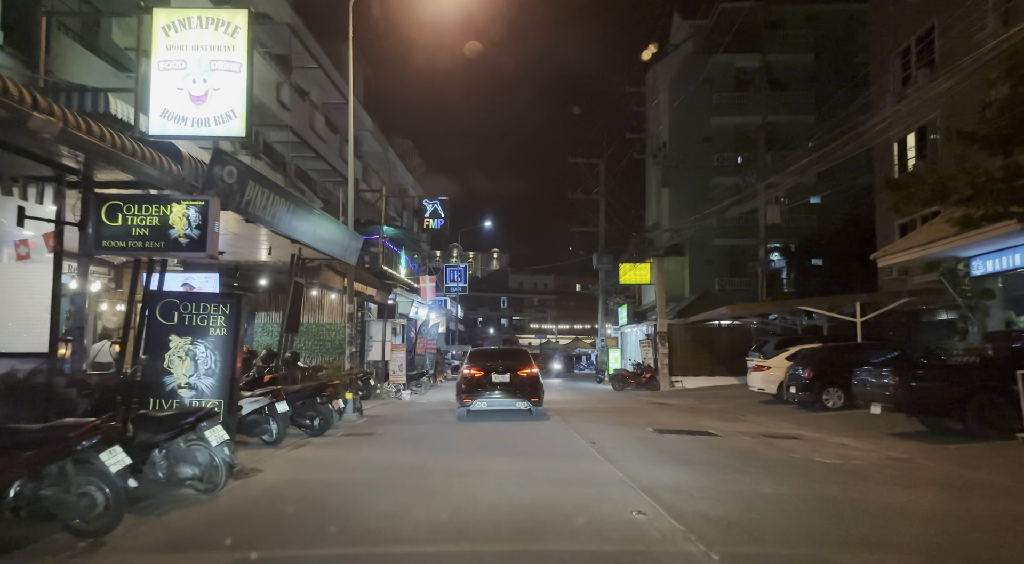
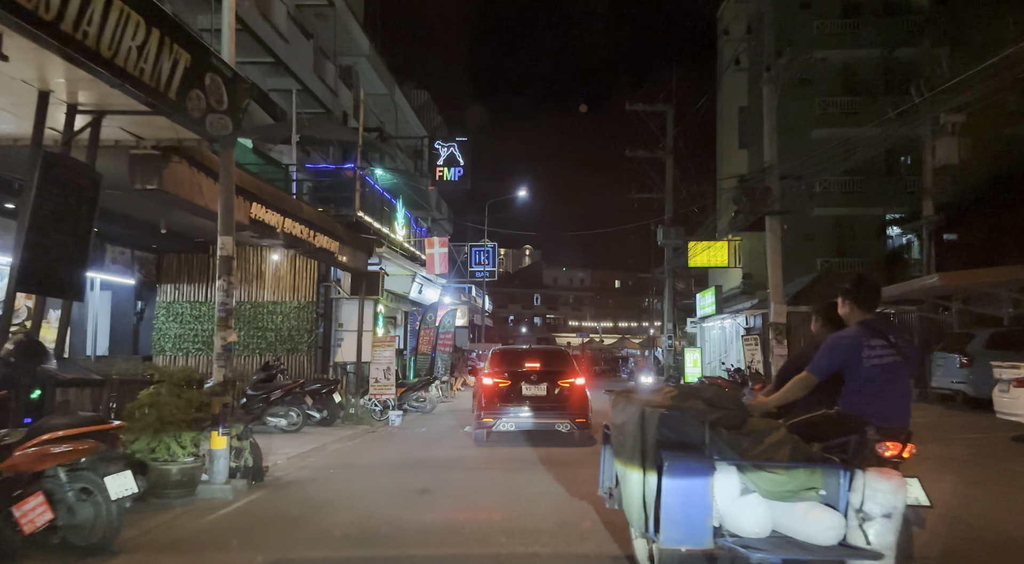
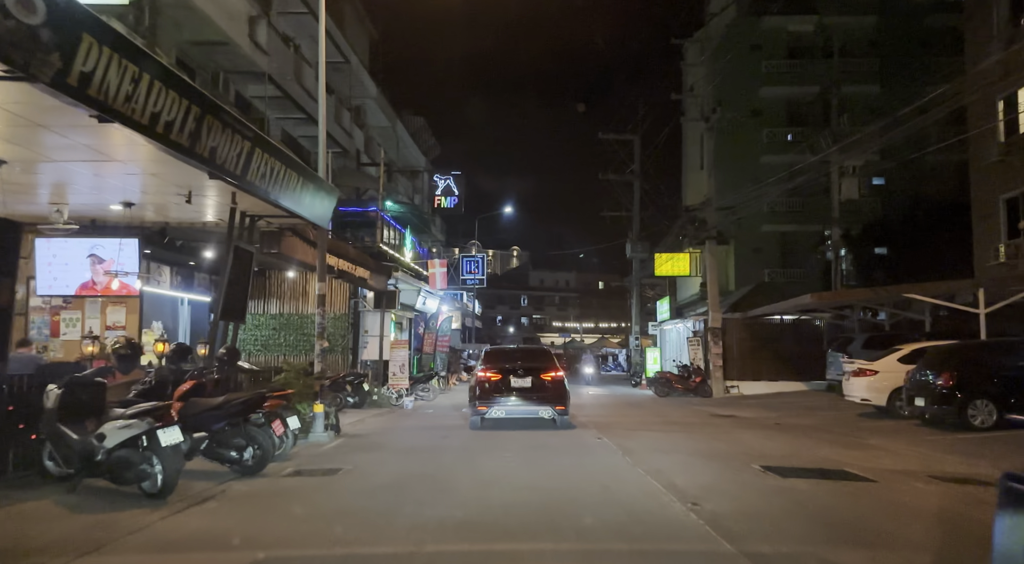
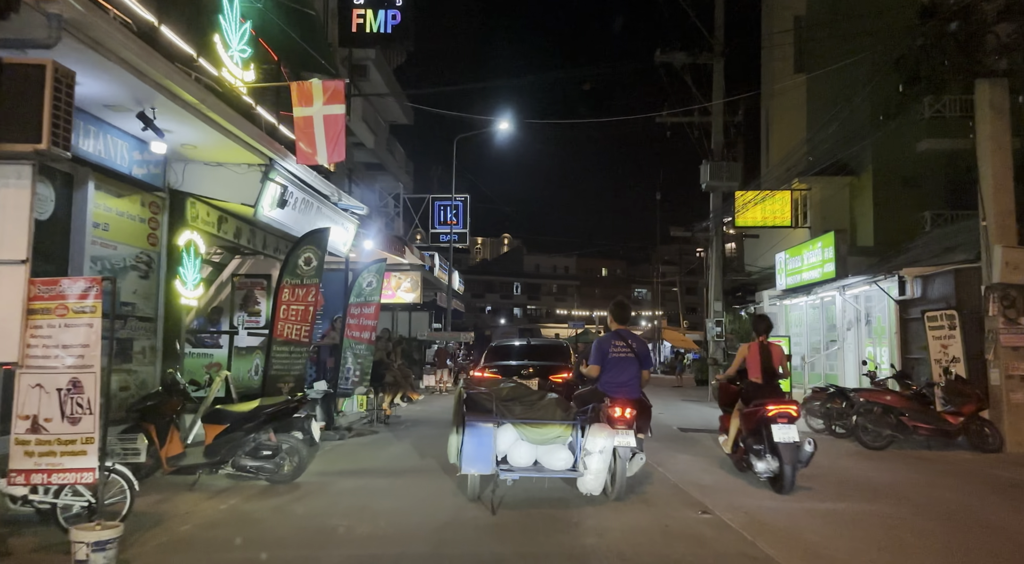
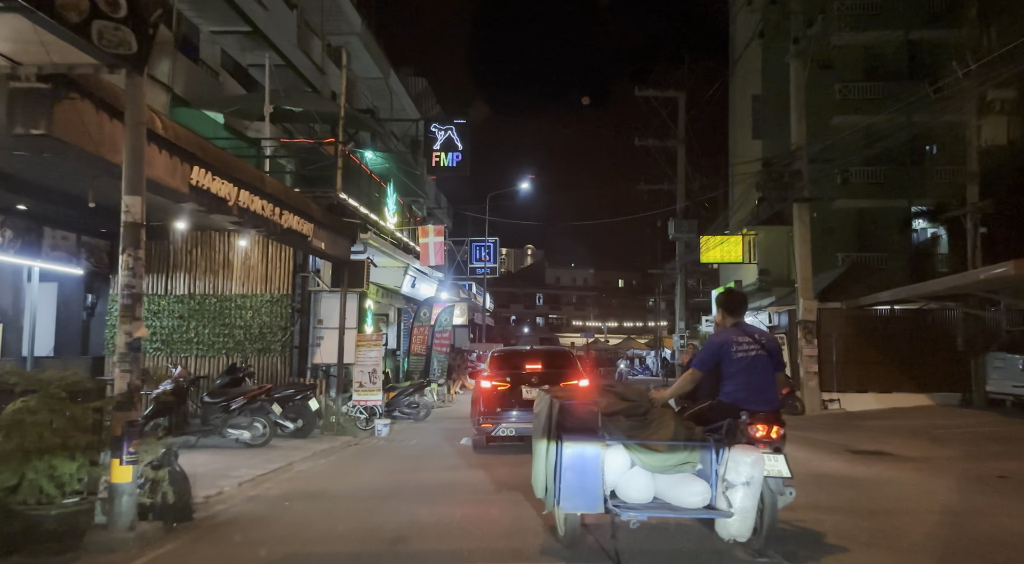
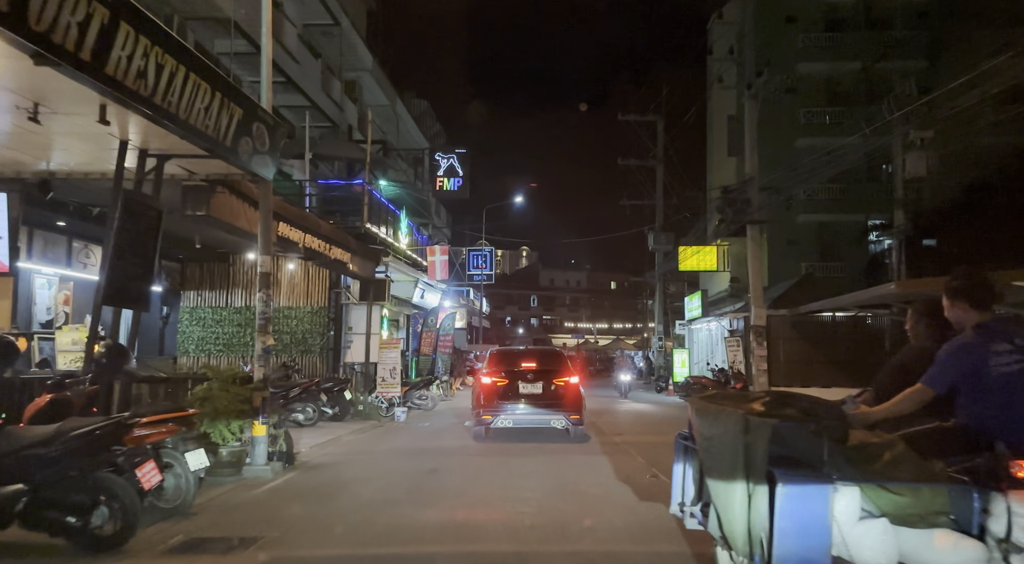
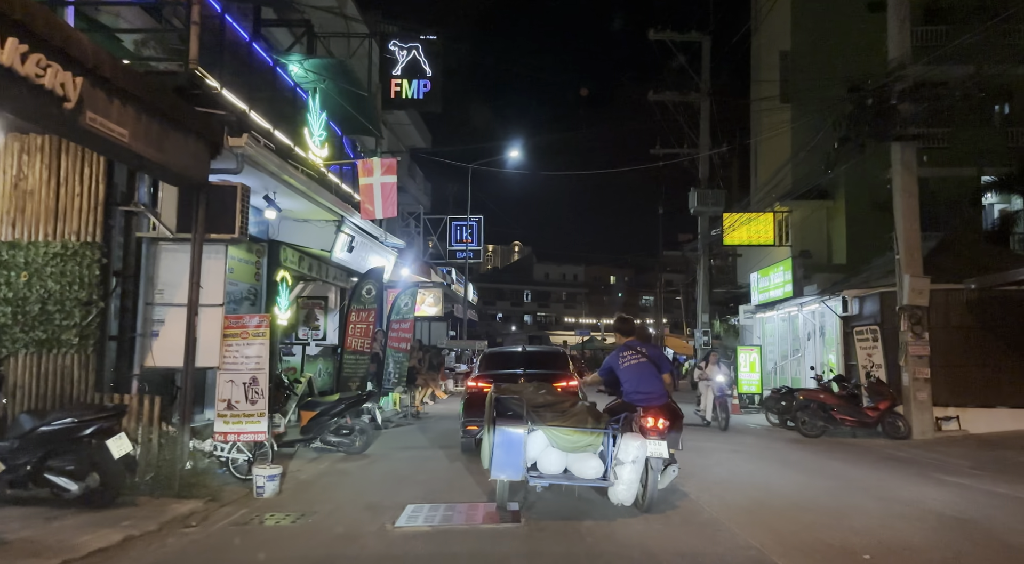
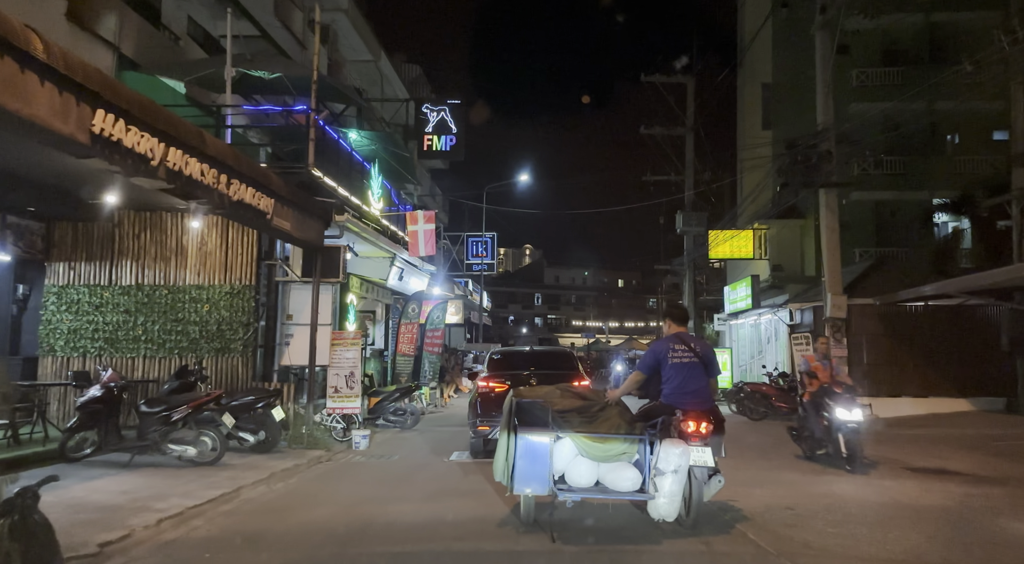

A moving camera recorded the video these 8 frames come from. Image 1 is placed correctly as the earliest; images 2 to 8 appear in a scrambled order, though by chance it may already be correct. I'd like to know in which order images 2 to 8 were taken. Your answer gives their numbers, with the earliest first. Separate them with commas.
3, 6, 2, 5, 8, 7, 4
